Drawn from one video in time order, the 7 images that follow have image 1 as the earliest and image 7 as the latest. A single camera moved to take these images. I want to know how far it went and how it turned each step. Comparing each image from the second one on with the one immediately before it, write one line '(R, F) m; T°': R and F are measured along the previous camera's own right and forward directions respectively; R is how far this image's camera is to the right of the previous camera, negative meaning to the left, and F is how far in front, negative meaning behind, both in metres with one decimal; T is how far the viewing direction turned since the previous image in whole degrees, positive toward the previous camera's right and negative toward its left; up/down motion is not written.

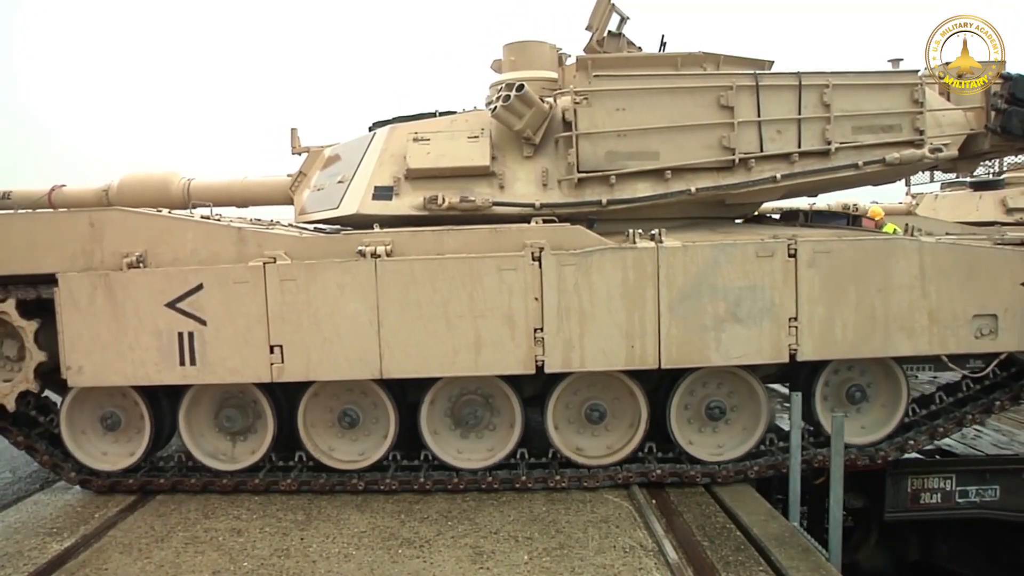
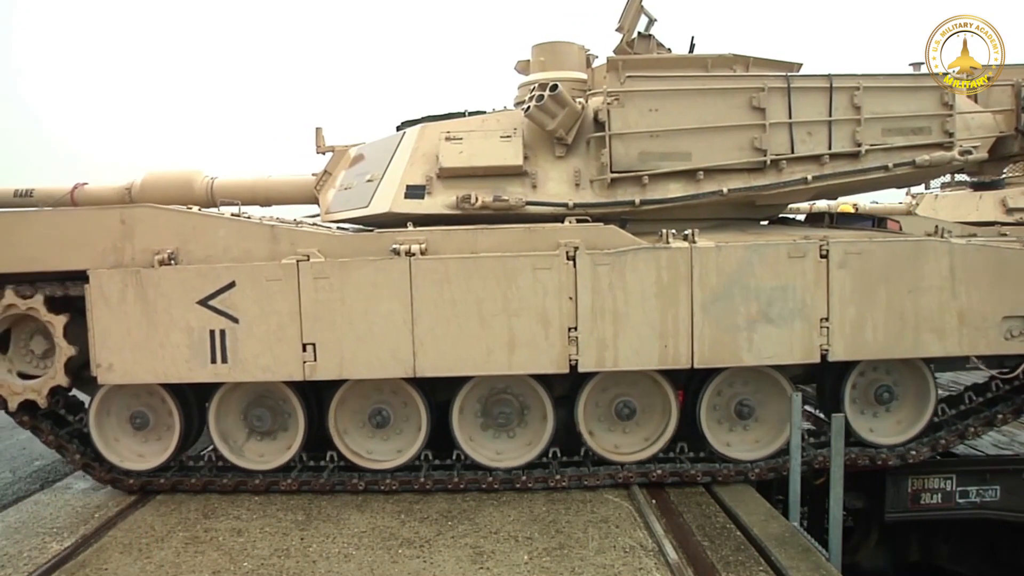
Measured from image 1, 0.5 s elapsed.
(-0.2, 0.0) m; 0°
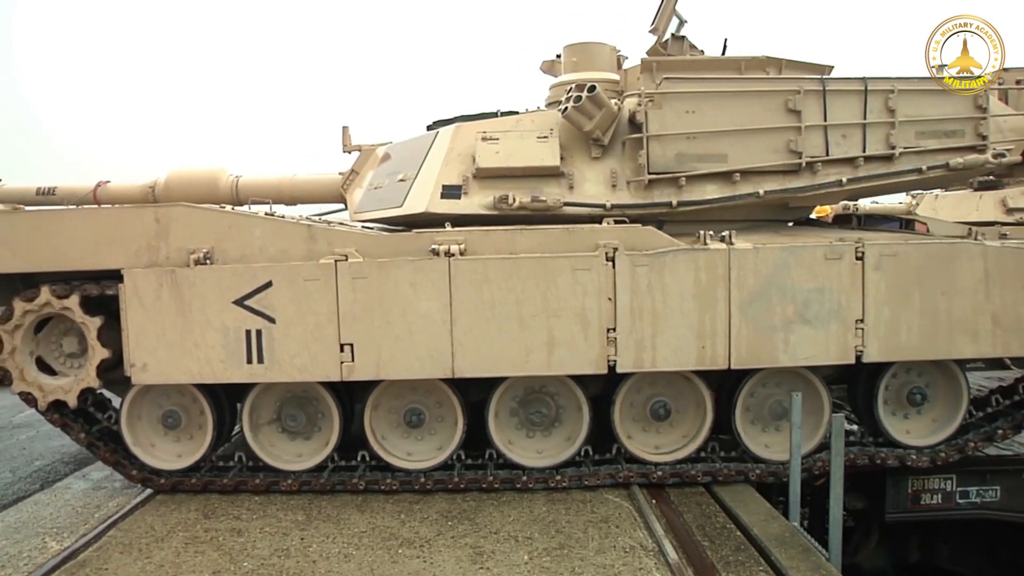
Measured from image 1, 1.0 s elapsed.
(-0.3, 0.0) m; +1°
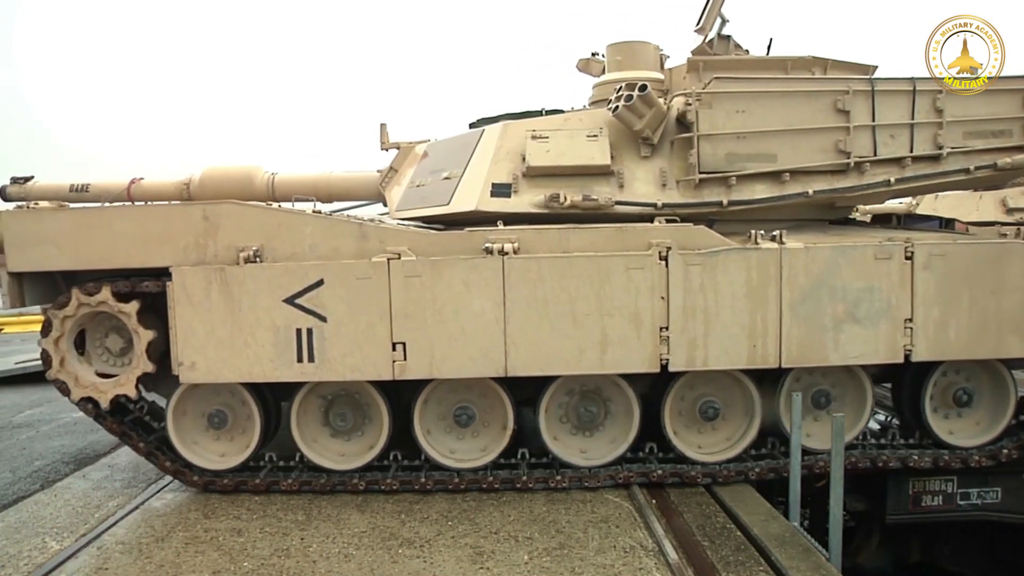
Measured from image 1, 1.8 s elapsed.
(-0.4, 0.0) m; +1°
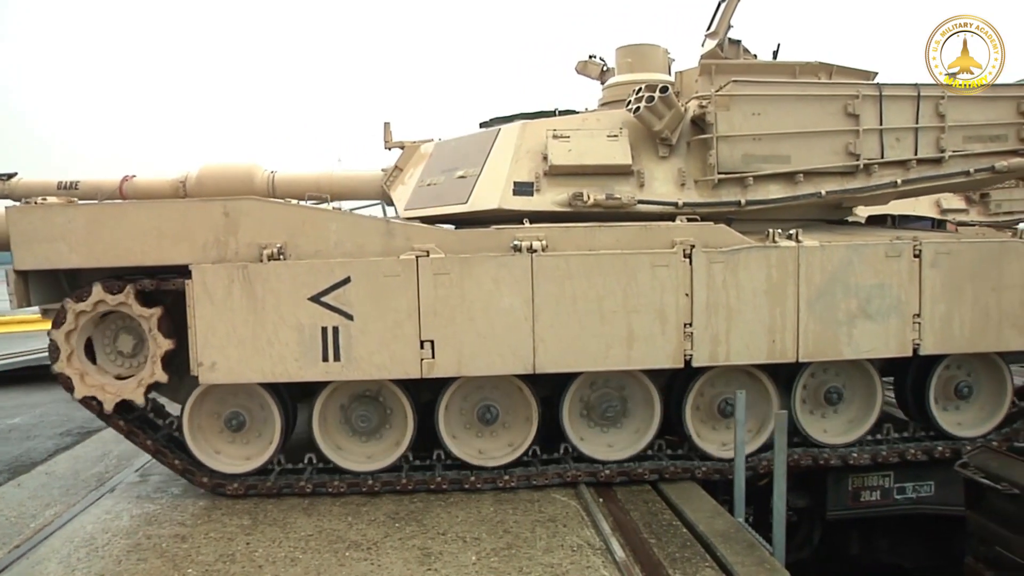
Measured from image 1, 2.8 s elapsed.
(-0.5, 0.0) m; +4°
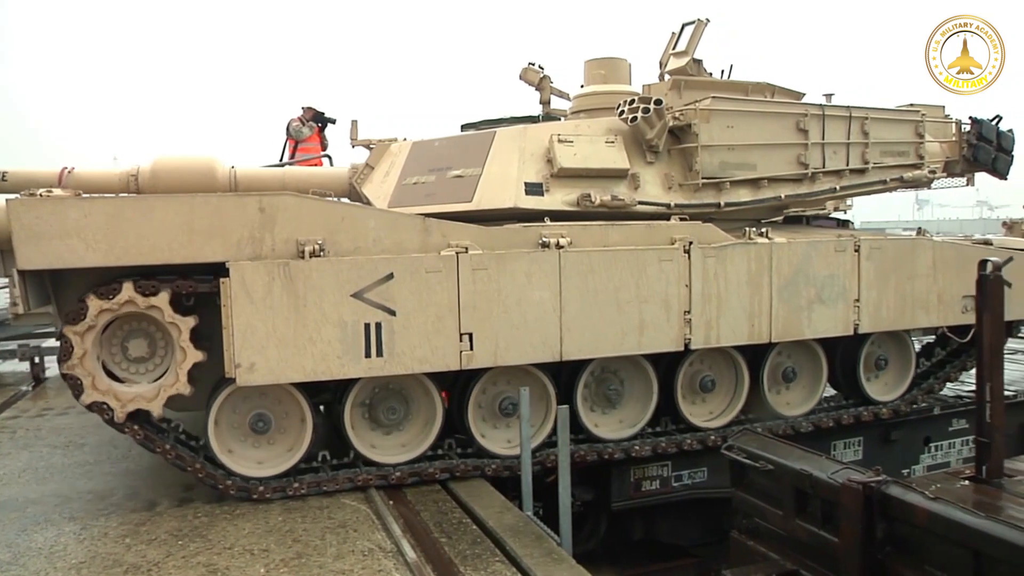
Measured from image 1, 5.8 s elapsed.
(-1.4, -0.1) m; +14°
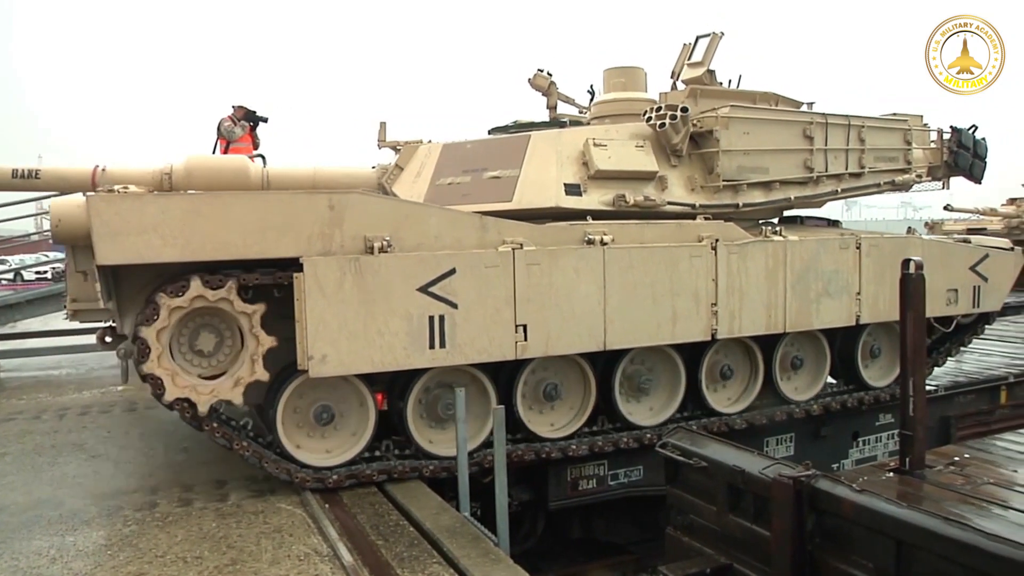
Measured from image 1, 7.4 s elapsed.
(-0.7, -0.2) m; +5°
